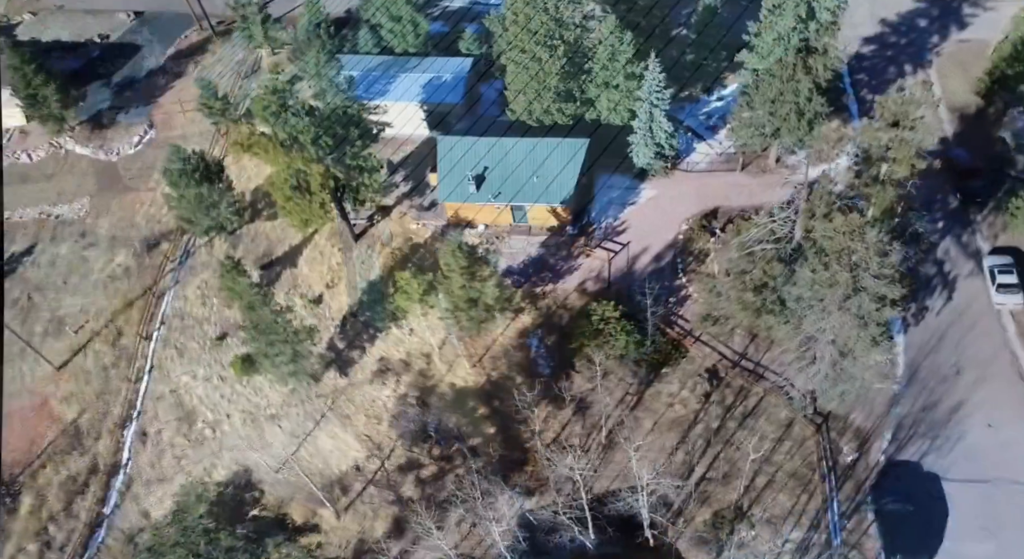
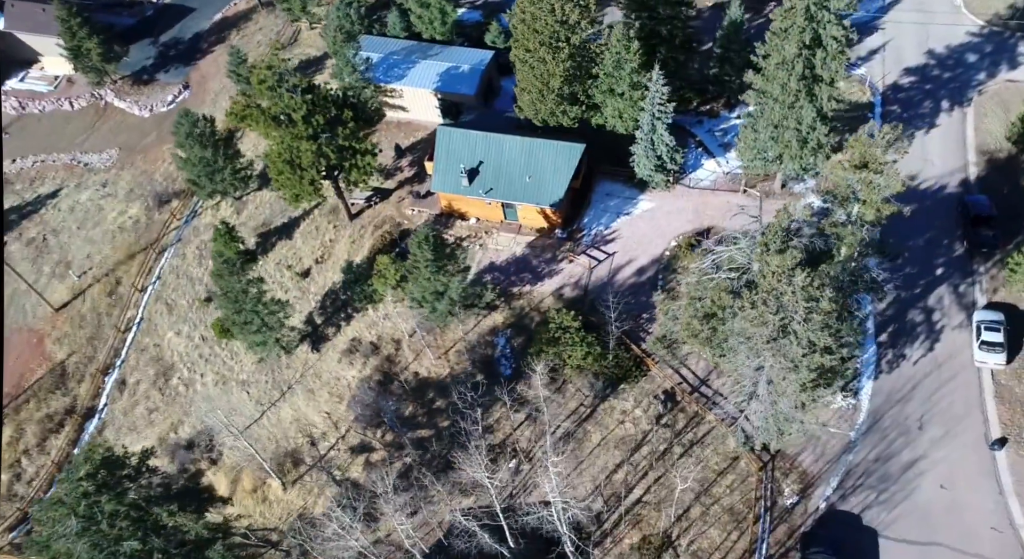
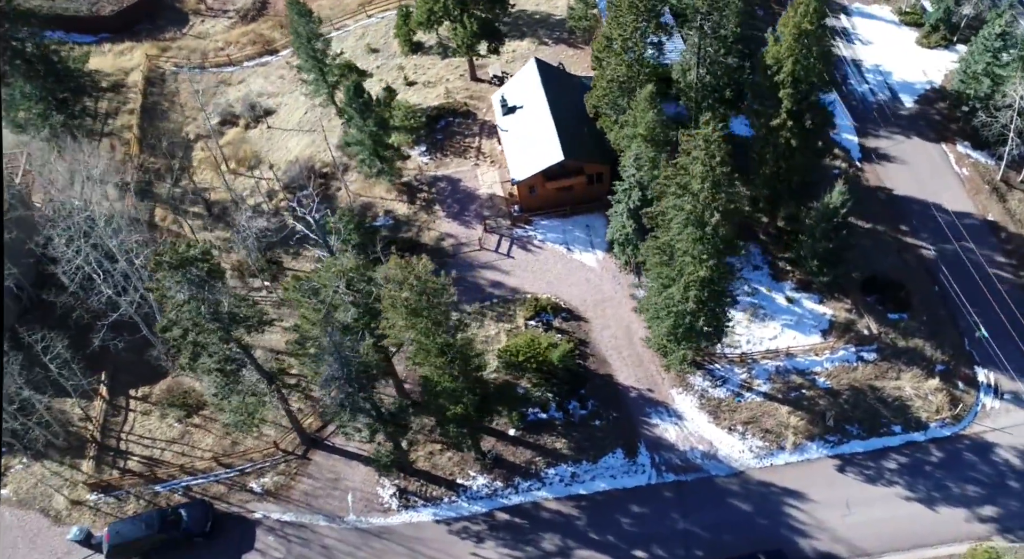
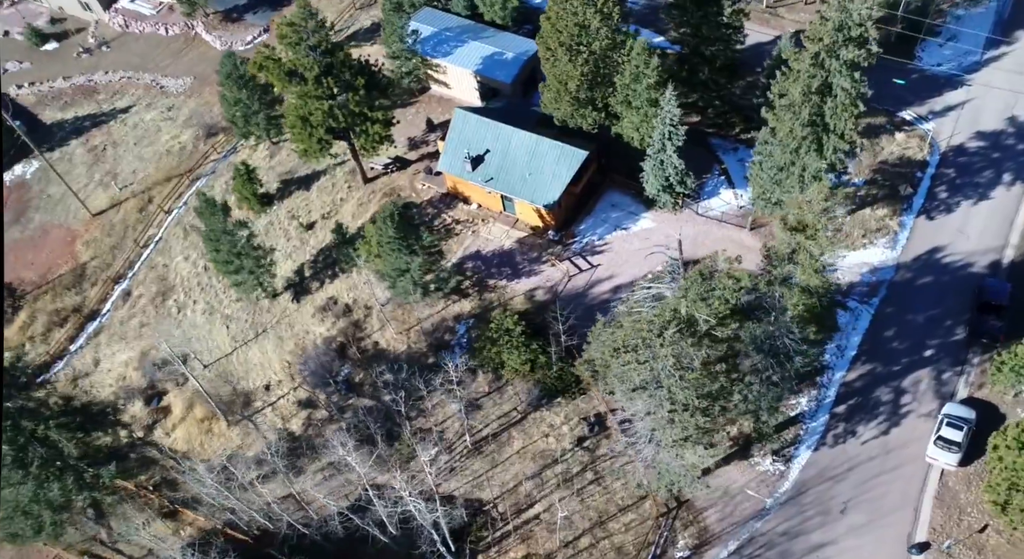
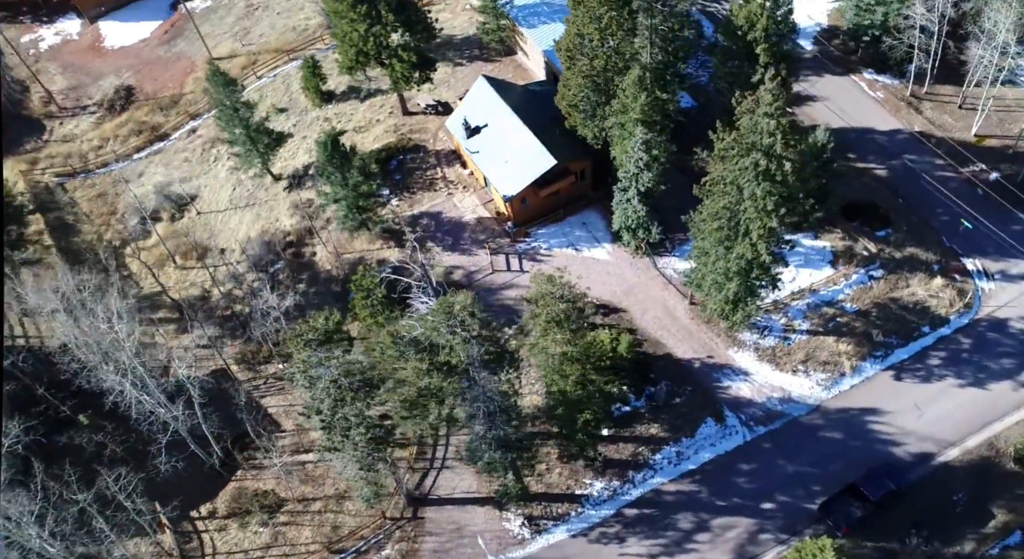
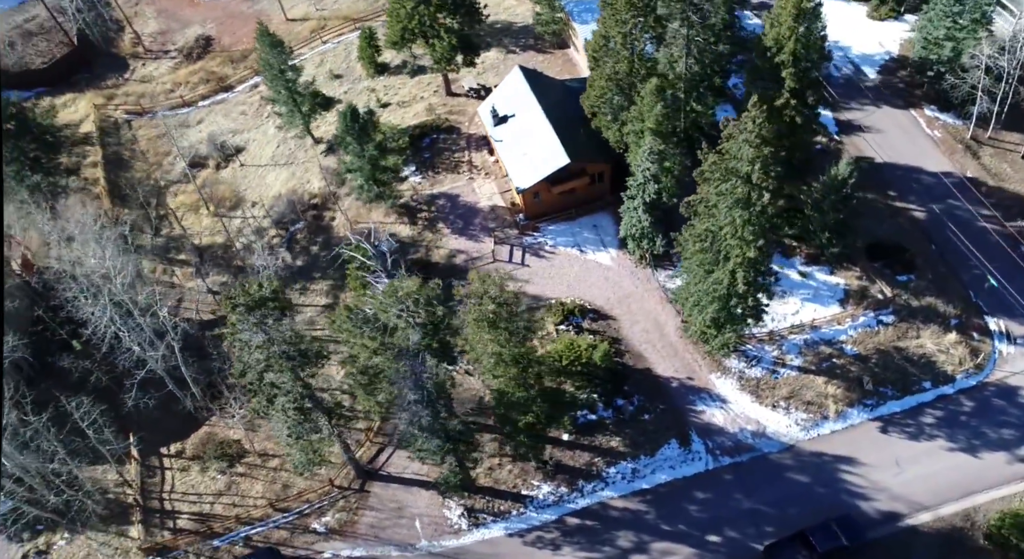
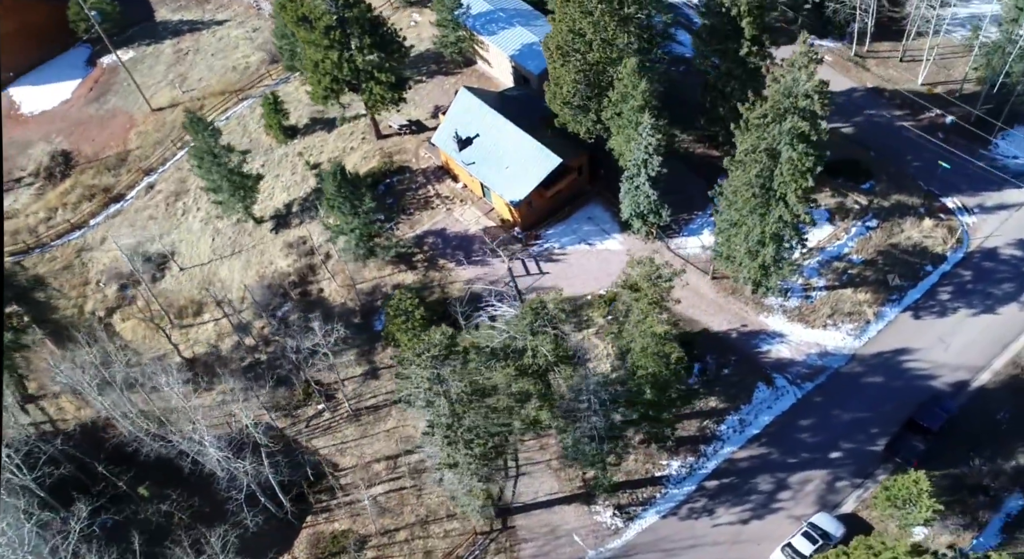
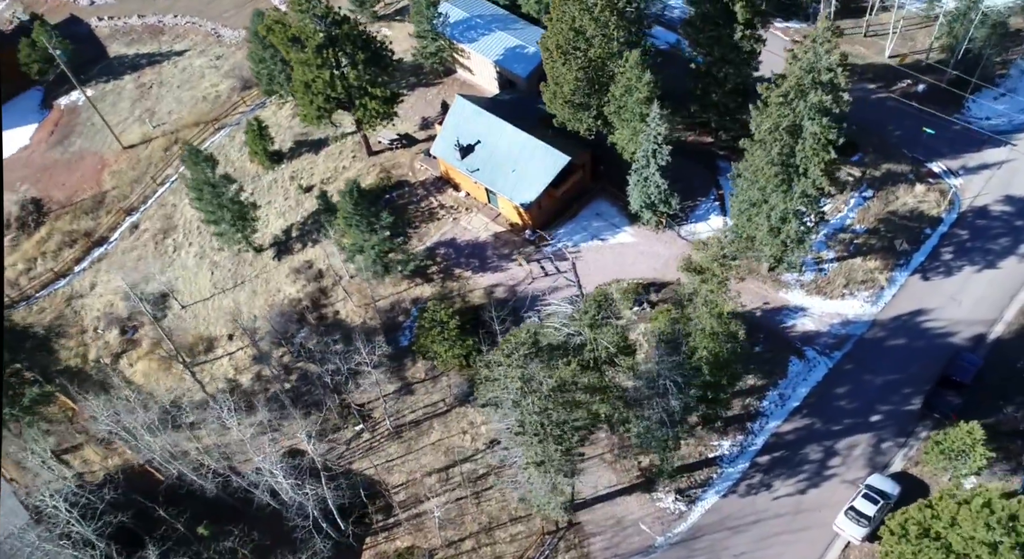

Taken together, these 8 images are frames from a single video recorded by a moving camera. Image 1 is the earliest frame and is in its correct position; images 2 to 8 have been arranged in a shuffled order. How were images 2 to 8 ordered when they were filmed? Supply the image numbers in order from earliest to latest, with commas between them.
2, 4, 8, 7, 5, 6, 3
